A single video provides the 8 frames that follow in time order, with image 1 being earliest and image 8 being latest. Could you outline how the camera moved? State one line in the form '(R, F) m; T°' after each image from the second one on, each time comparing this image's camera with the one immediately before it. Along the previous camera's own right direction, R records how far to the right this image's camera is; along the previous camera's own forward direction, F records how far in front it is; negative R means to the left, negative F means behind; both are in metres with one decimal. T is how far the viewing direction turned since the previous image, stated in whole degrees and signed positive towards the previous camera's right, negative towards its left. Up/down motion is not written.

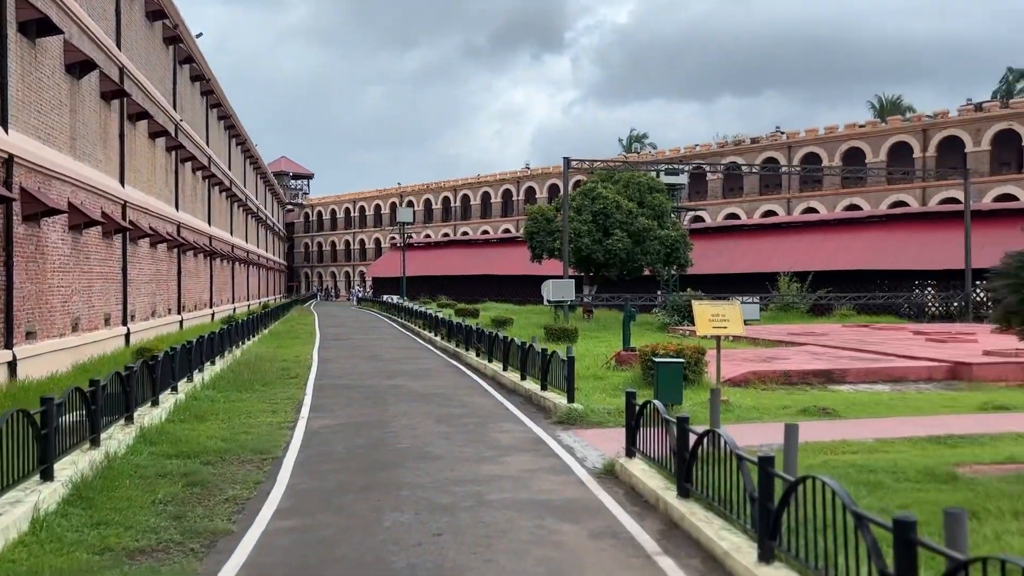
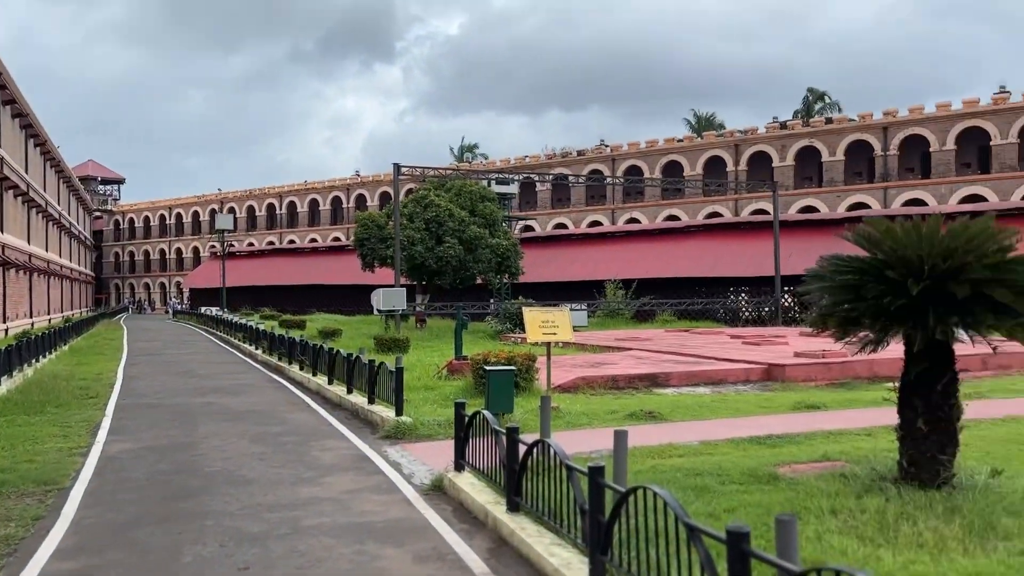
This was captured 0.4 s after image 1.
(+0.1, +0.3) m; +10°
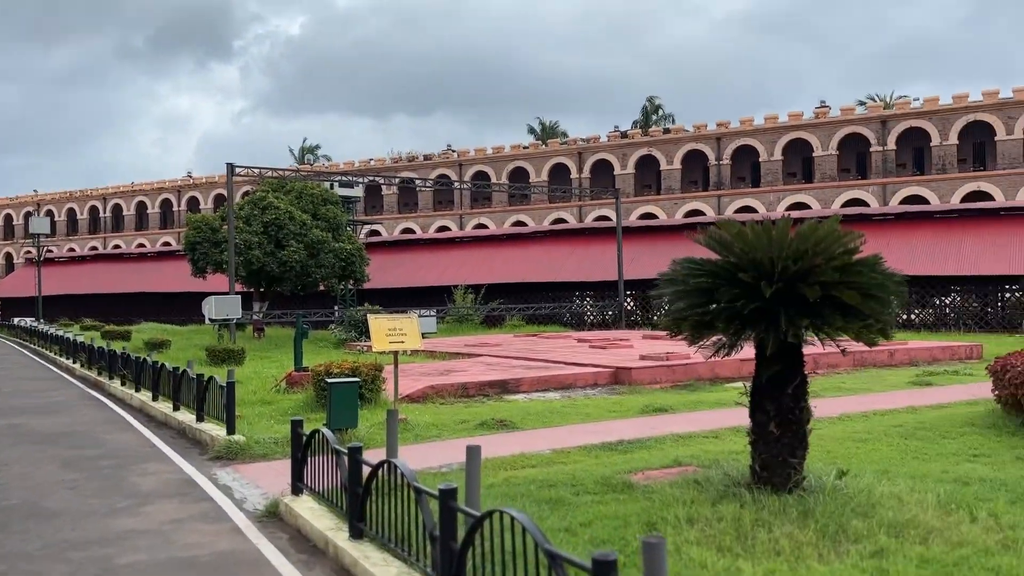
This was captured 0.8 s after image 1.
(0.0, +0.4) m; +10°
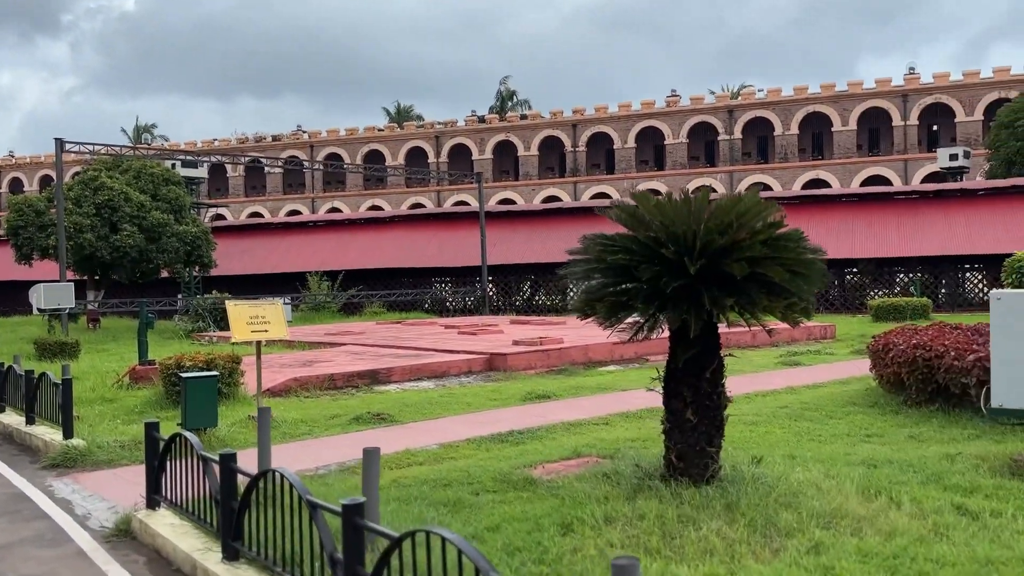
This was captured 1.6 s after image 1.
(-0.2, +0.6) m; +9°
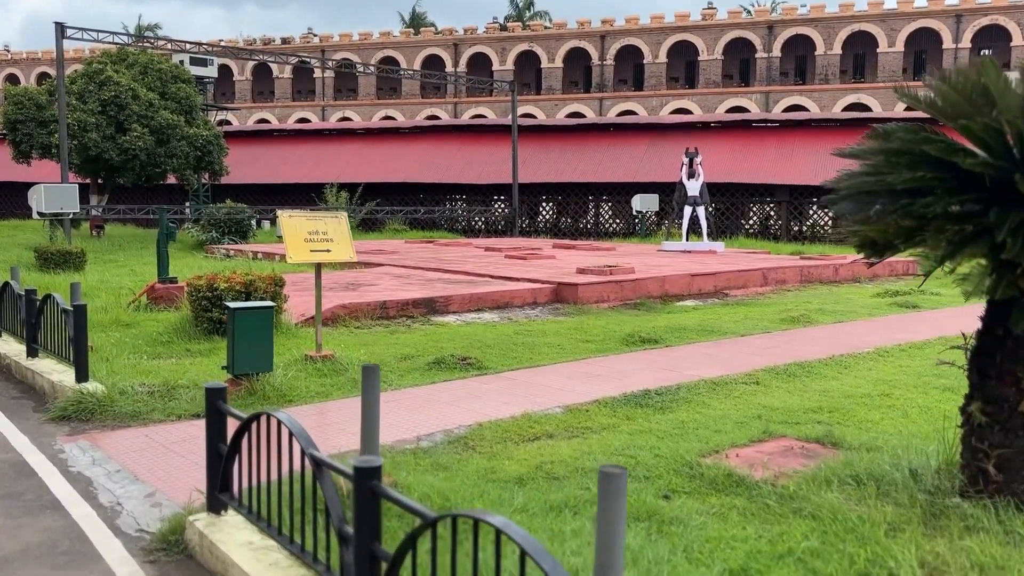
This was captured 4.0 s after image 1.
(-1.0, +1.8) m; 0°
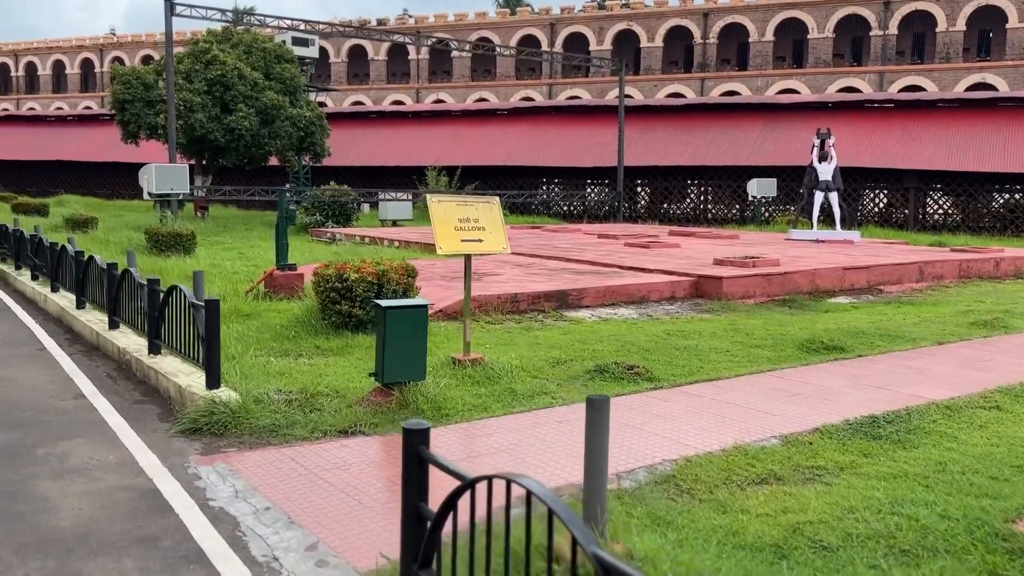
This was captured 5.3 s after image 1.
(-0.7, +1.0) m; -5°
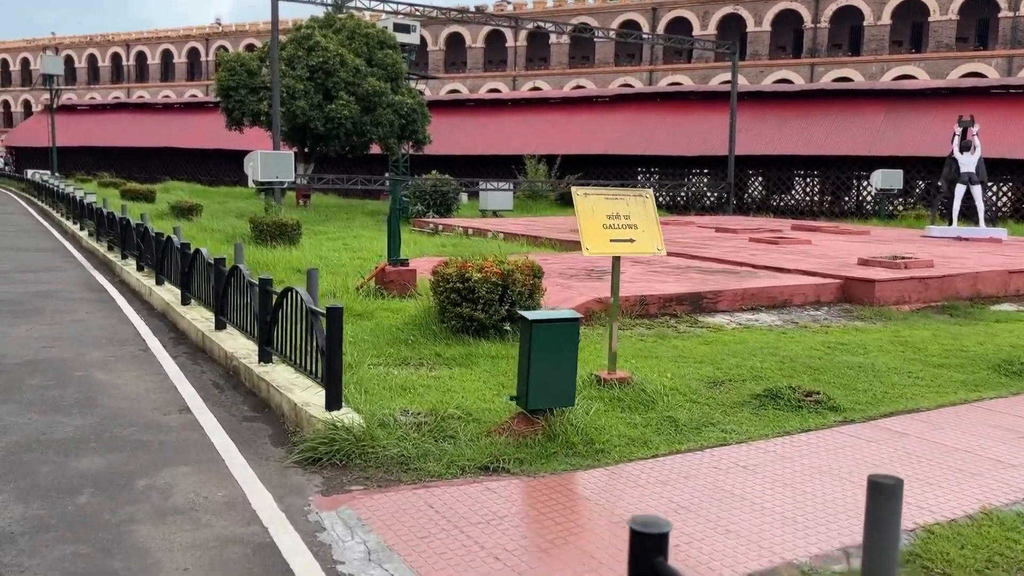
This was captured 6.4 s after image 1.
(-0.4, +0.8) m; -5°
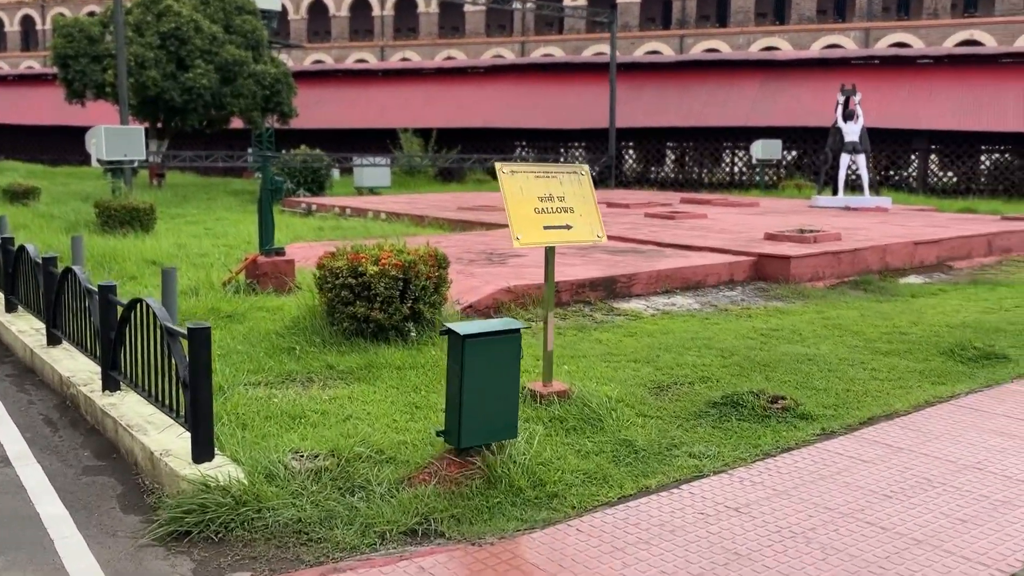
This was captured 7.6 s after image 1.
(-0.2, +1.0) m; +8°
